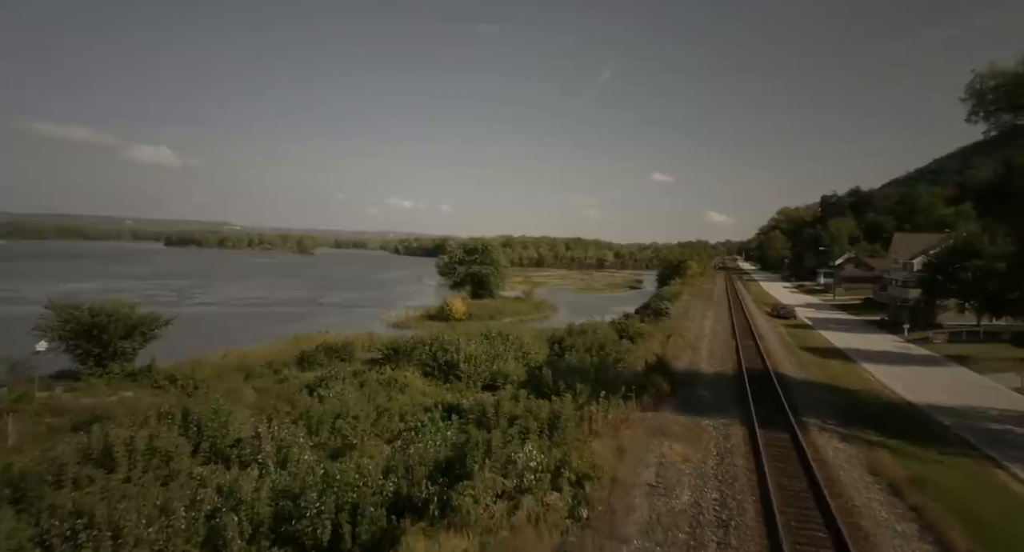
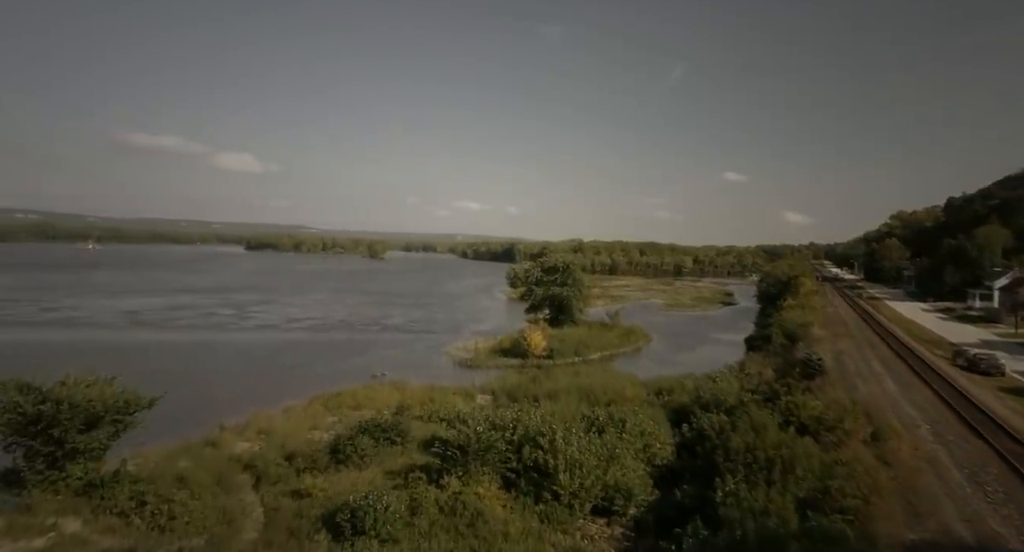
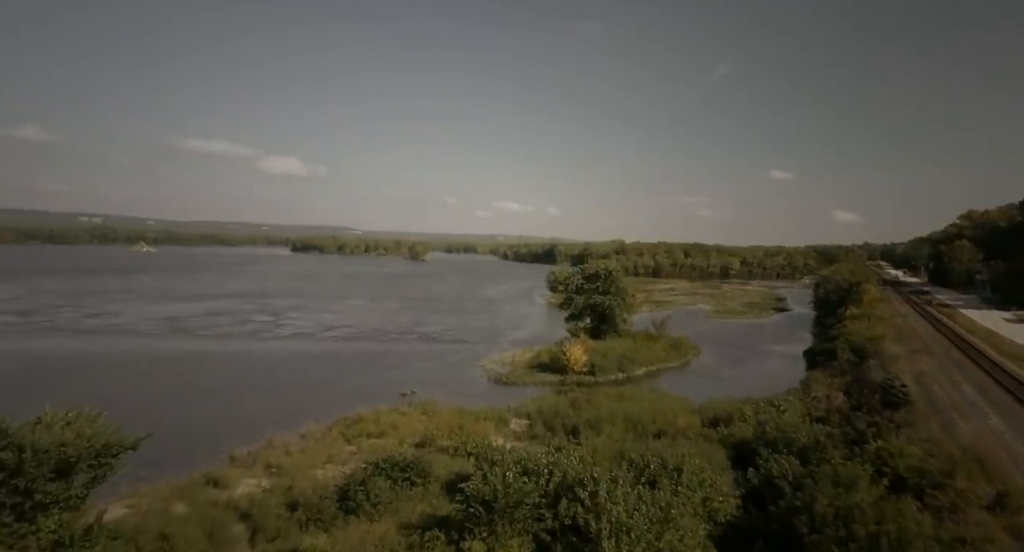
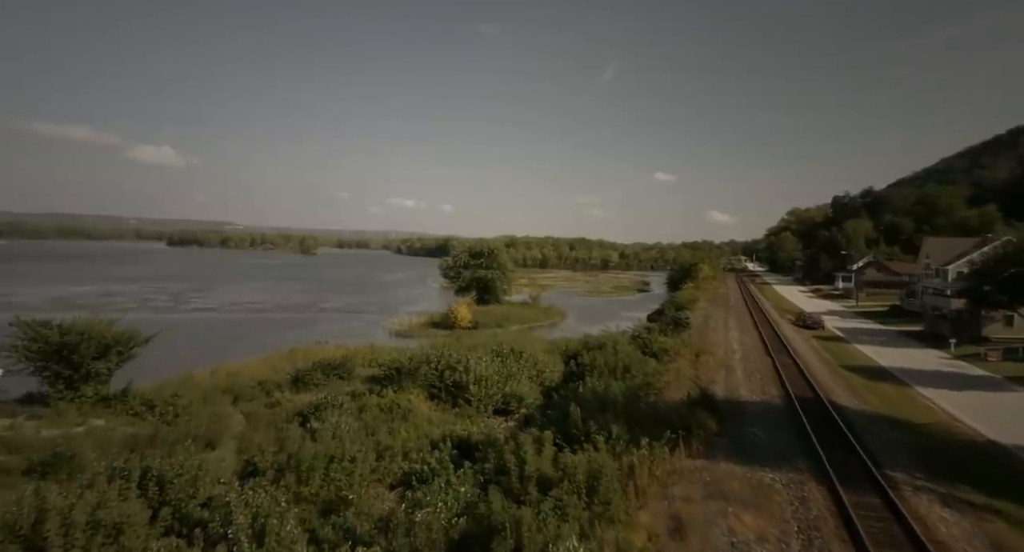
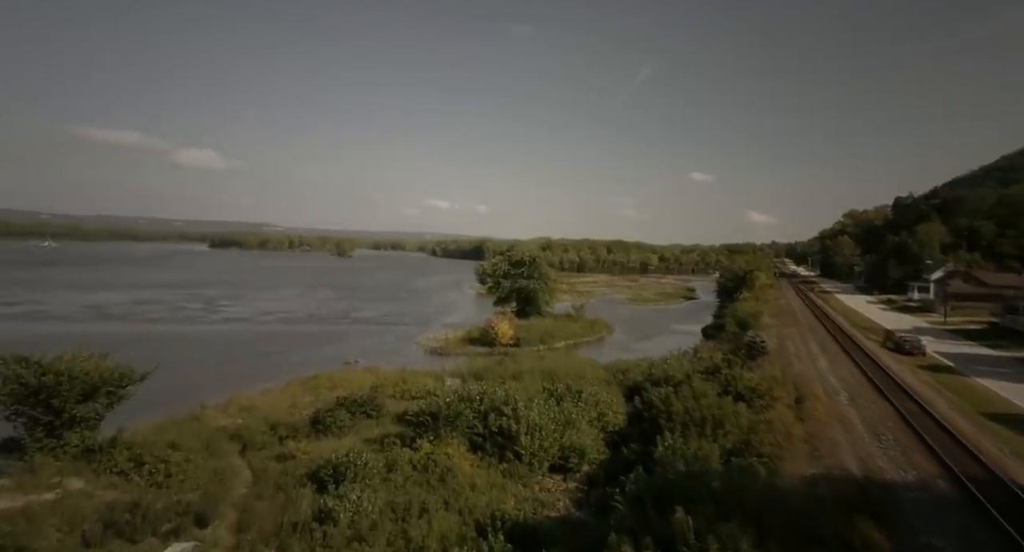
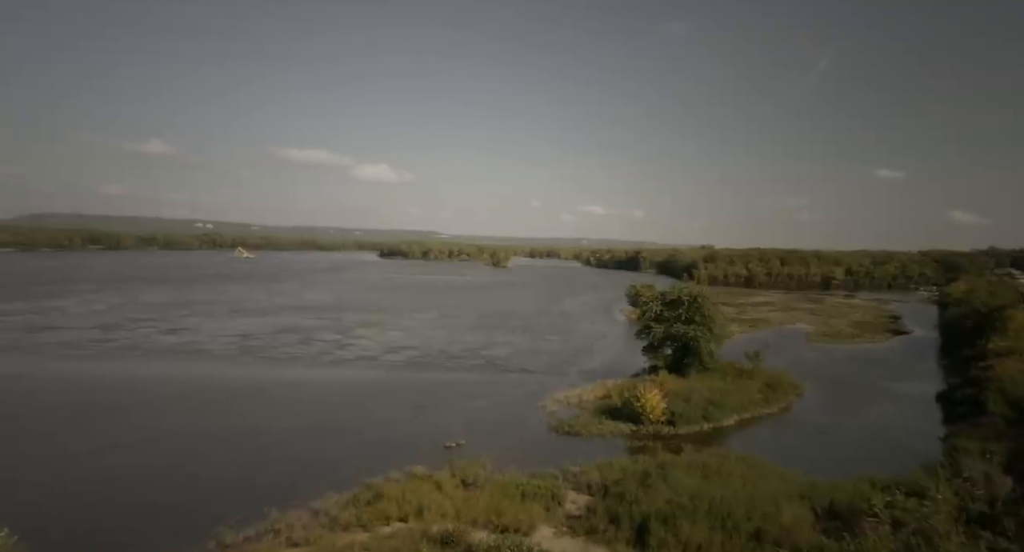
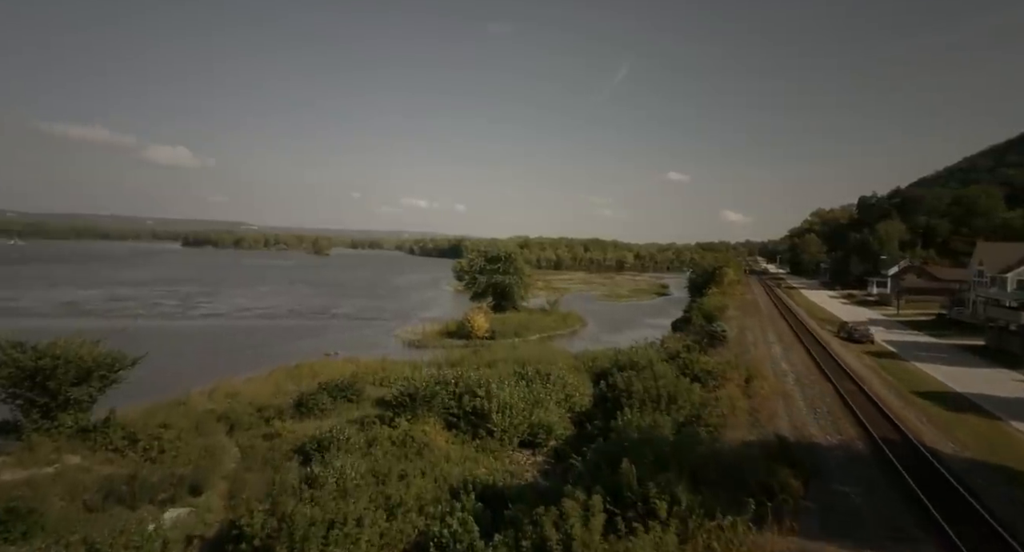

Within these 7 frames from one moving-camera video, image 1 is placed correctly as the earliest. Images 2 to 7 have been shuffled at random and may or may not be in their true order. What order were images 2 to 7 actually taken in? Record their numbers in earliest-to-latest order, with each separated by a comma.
4, 7, 5, 2, 3, 6
